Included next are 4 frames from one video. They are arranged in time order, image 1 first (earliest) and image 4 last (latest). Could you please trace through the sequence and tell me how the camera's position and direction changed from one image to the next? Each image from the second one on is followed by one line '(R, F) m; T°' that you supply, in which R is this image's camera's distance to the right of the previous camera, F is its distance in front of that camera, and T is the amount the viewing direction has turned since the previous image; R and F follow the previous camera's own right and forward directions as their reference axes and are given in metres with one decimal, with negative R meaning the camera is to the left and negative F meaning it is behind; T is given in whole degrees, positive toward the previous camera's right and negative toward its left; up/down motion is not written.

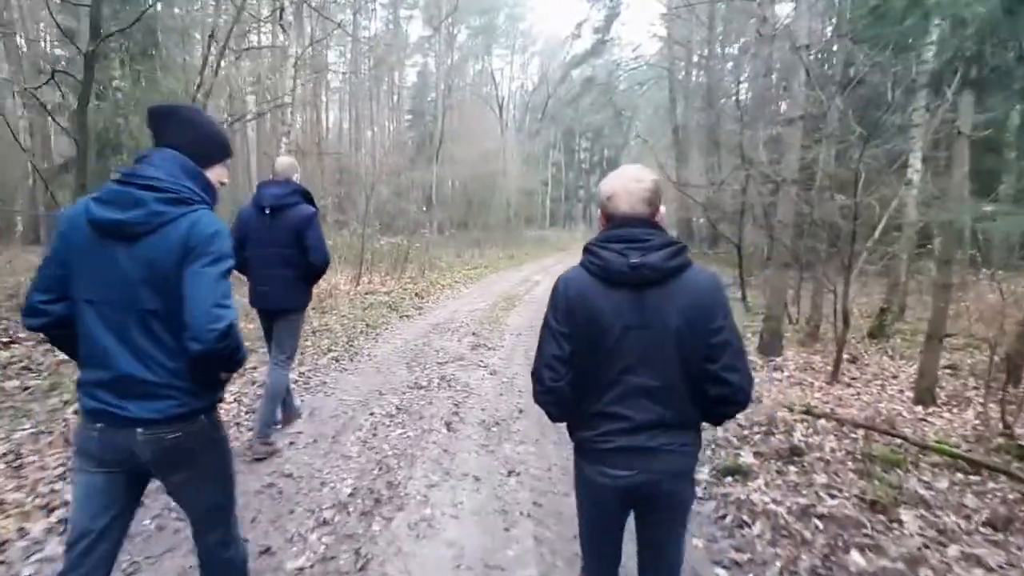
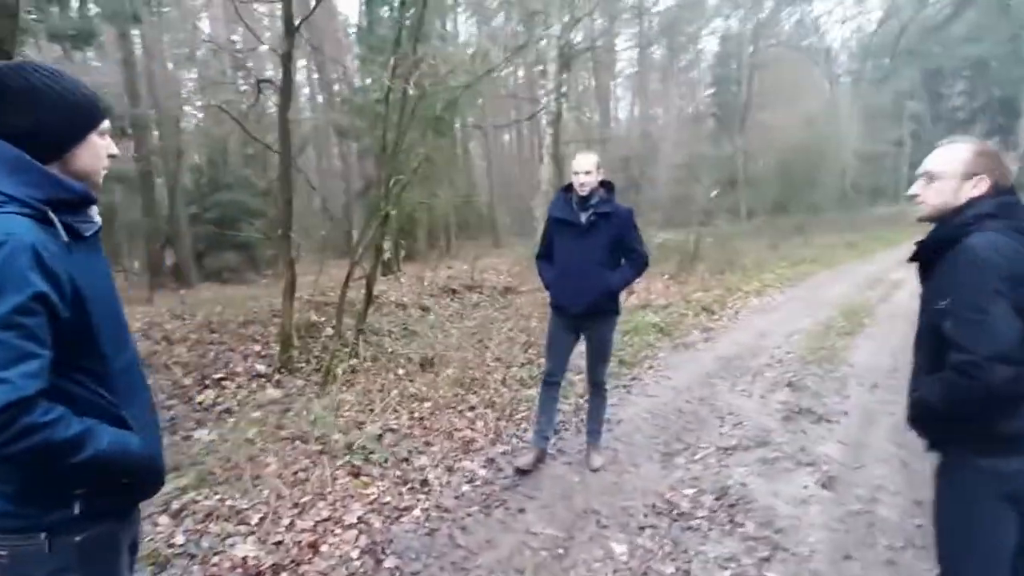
(-0.1, +3.8) m; -21°
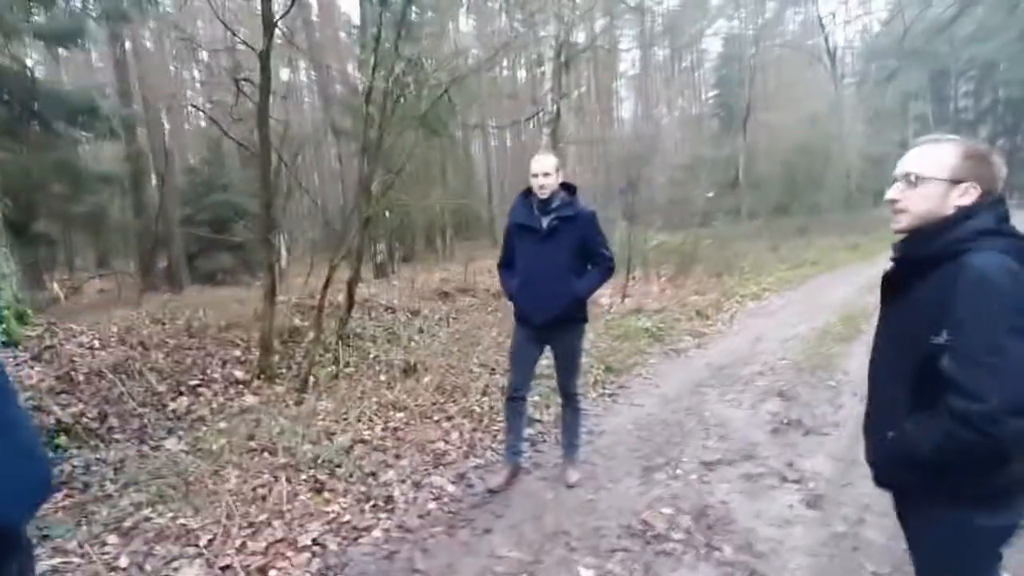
(+0.2, +0.3) m; 0°
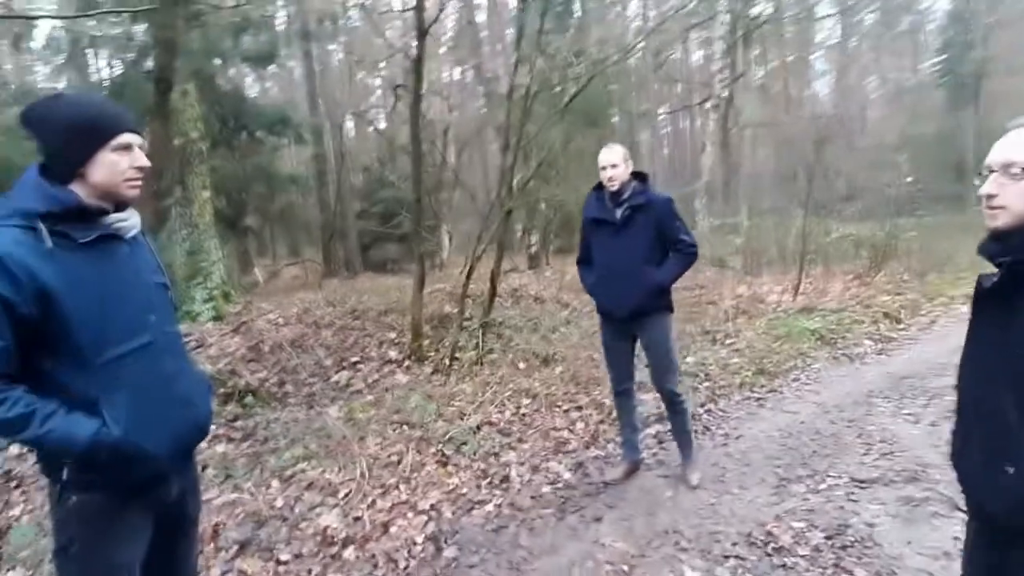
(+0.3, +0.3) m; -12°
